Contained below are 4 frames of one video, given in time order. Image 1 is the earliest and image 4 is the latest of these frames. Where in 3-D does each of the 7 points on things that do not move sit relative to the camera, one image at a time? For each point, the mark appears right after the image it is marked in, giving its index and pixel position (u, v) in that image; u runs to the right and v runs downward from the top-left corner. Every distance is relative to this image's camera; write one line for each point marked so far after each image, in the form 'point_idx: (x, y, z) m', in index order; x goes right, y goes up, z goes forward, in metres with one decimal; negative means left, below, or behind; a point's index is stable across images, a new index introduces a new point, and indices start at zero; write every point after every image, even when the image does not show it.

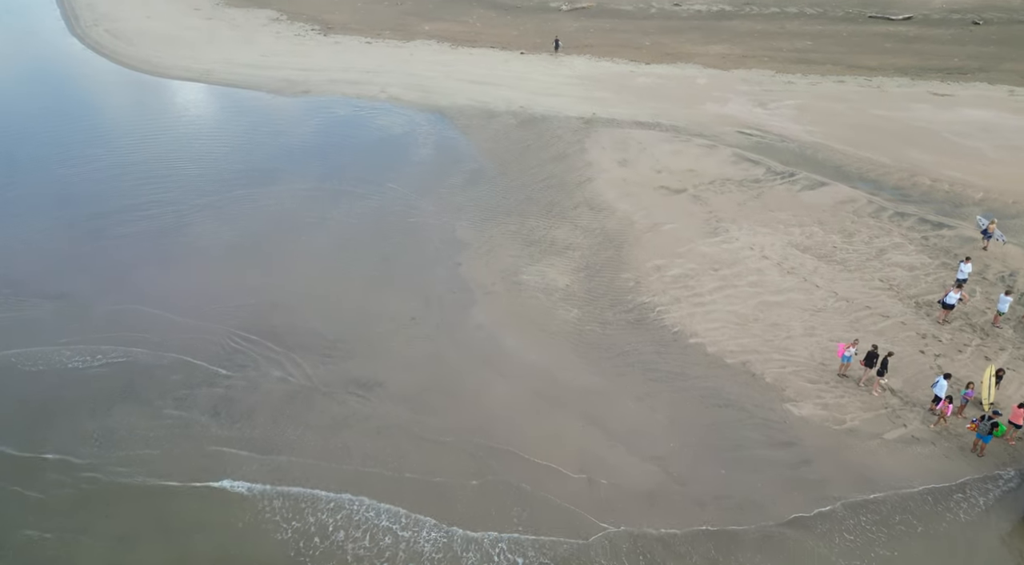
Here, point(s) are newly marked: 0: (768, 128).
0: (+7.0, +4.2, +19.9) m
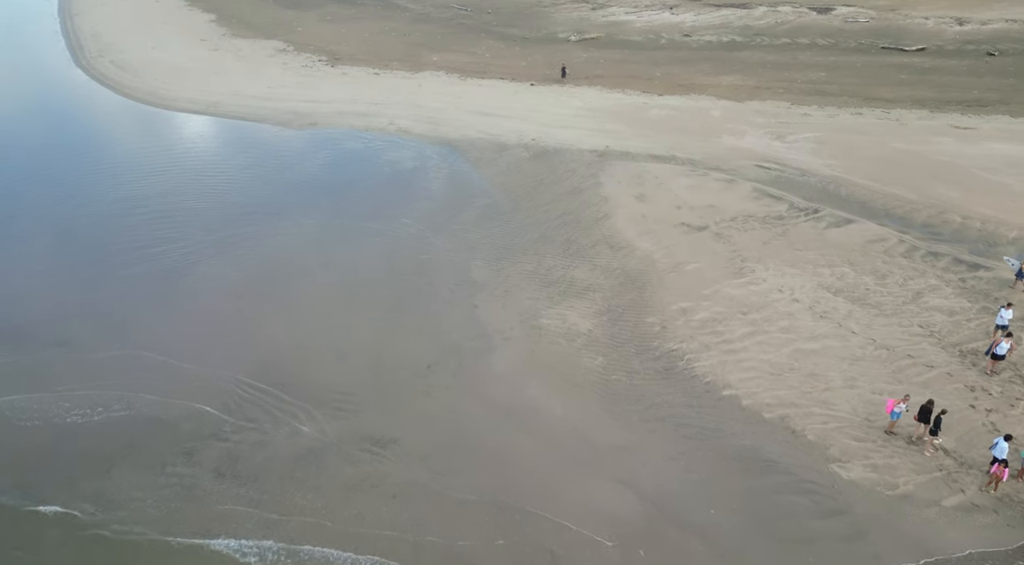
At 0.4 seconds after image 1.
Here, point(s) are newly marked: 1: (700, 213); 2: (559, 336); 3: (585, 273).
0: (+7.4, +3.2, +19.4) m
1: (+4.3, +1.6, +16.8) m
2: (+0.8, -0.9, +12.6) m
3: (+1.5, +0.2, +14.7) m
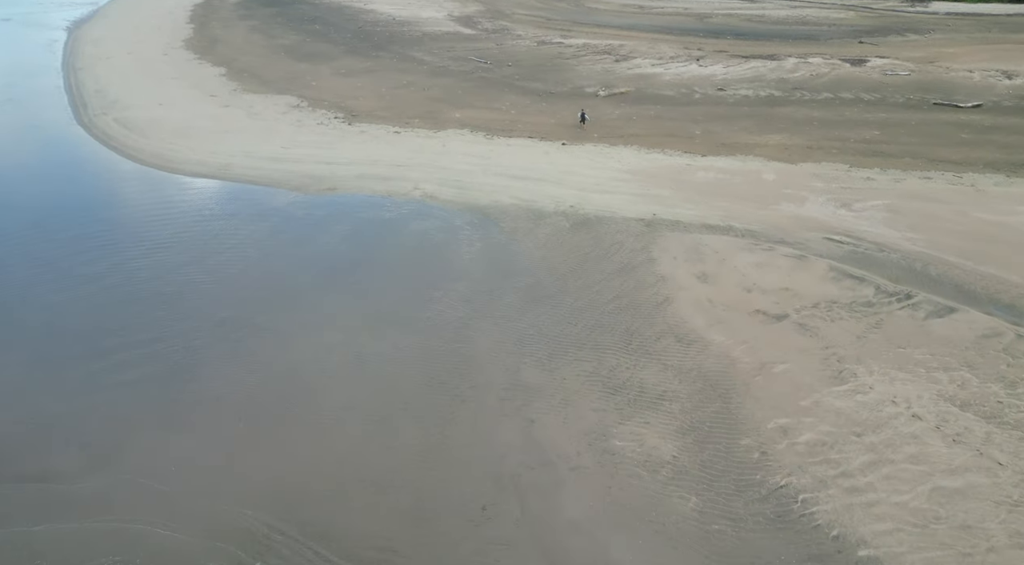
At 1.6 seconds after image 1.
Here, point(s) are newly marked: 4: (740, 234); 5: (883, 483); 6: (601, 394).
0: (+8.4, +1.2, +17.5) m
1: (+5.3, -0.3, +14.8) m
2: (+1.8, -2.6, +10.4) m
3: (+2.5, -1.6, +12.6) m
4: (+5.6, +1.2, +17.9) m
5: (+5.0, -2.7, +9.9) m
6: (+1.5, -1.9, +12.1) m
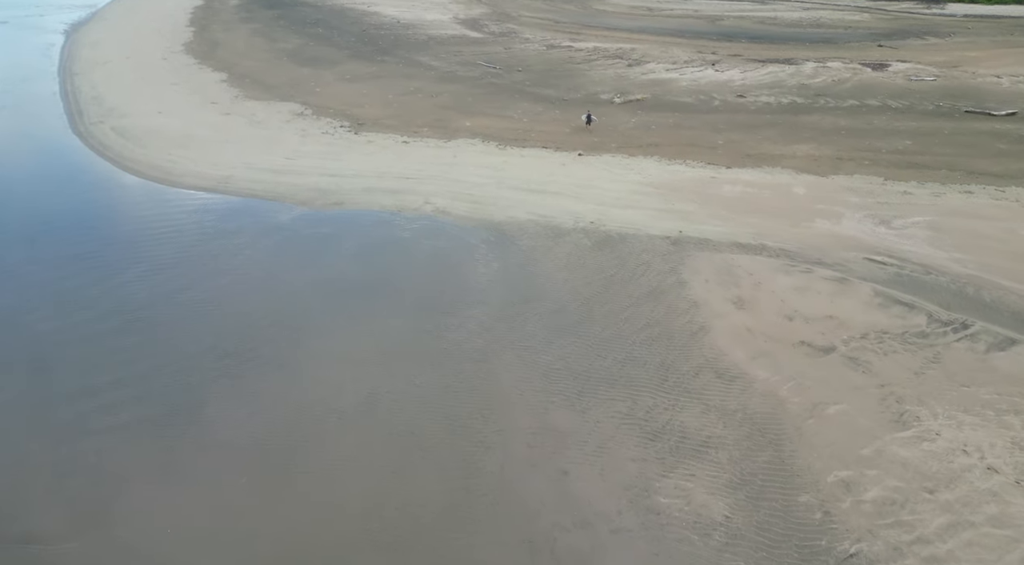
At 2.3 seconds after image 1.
0: (+8.8, +0.6, +16.4) m
1: (+5.8, -0.9, +13.7) m
2: (+2.2, -3.1, +9.3) m
3: (+2.9, -2.1, +11.5) m
4: (+6.1, +0.7, +16.8) m
5: (+5.4, -3.2, +8.8) m
6: (+2.0, -2.4, +11.0) m
